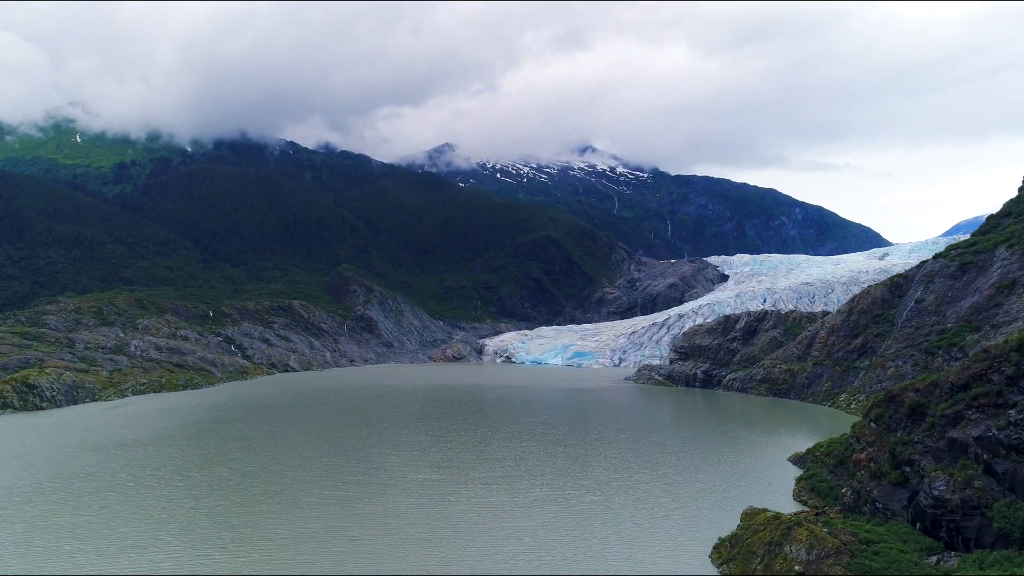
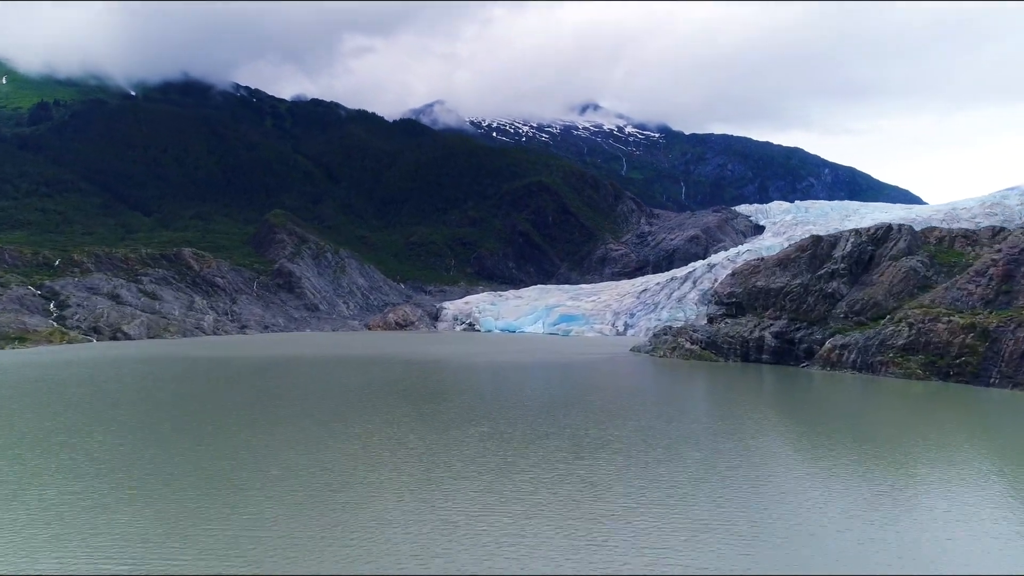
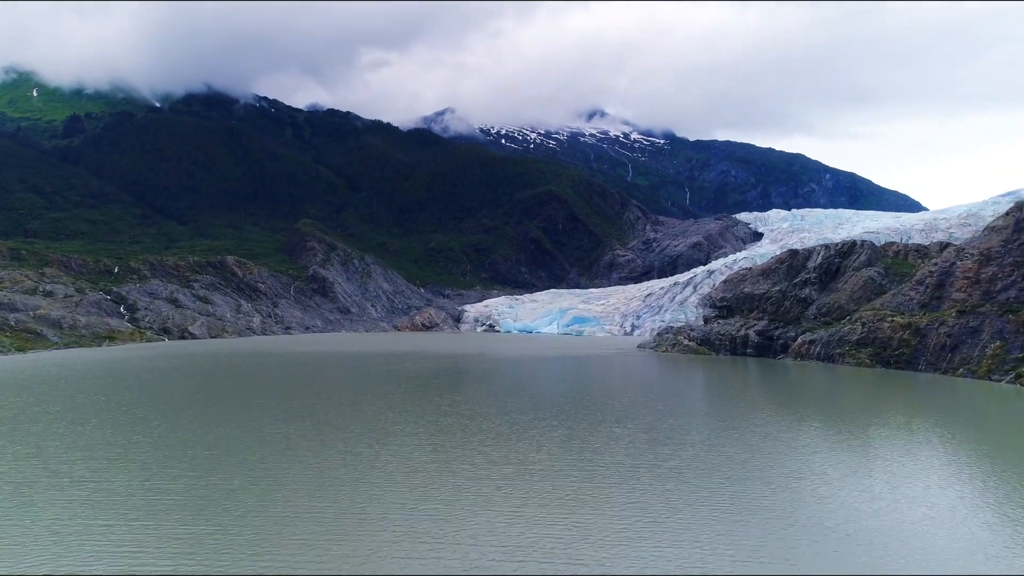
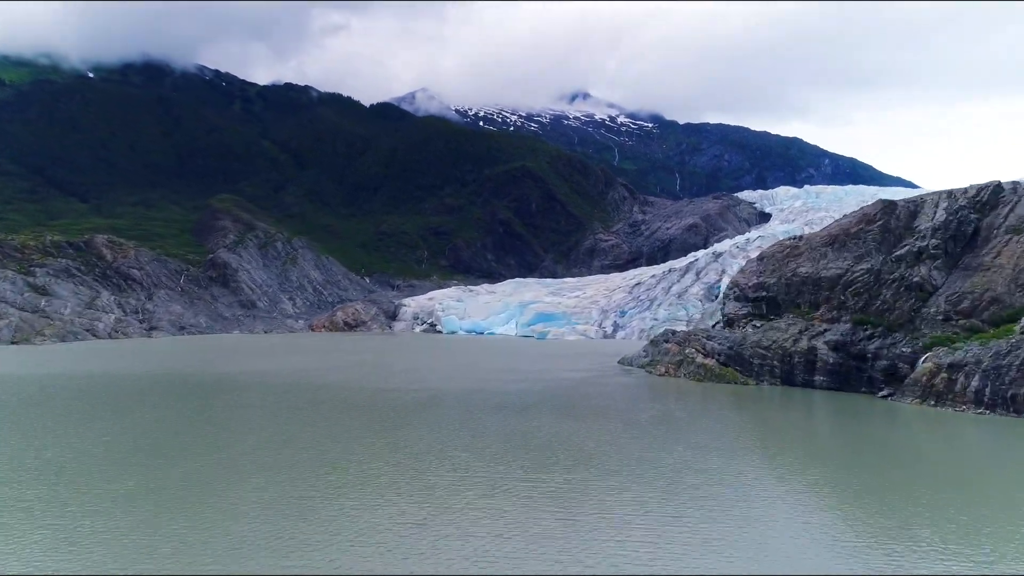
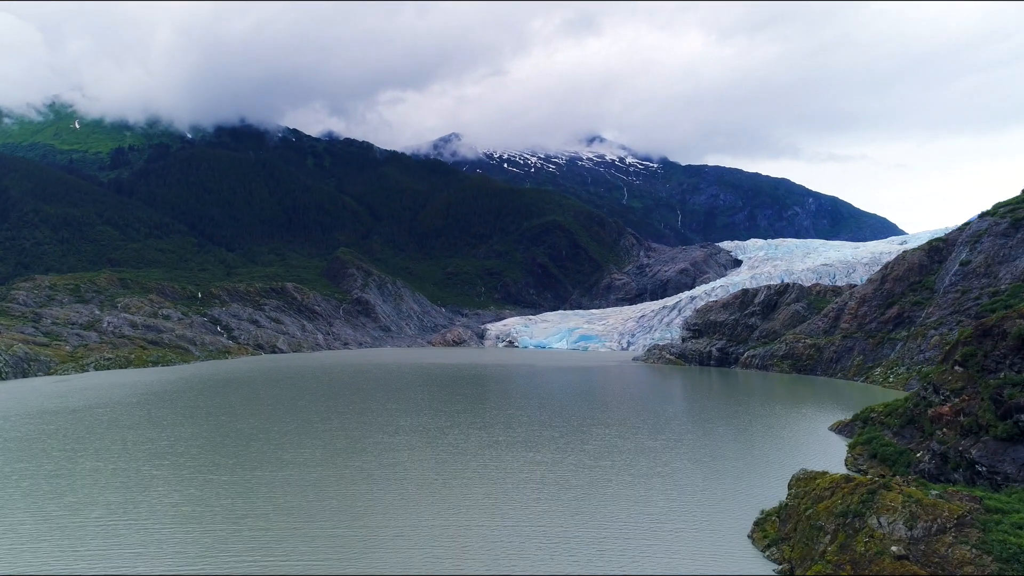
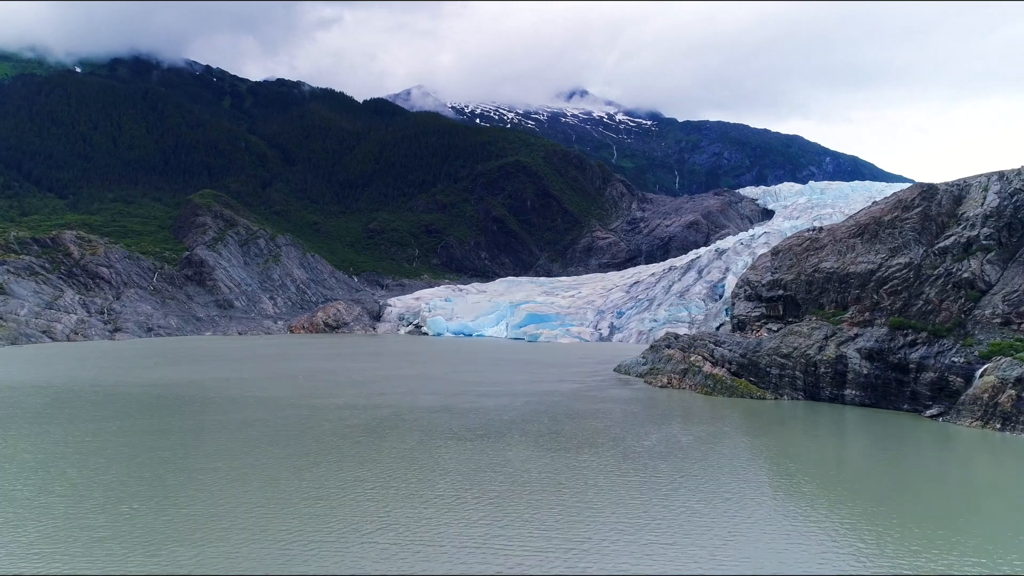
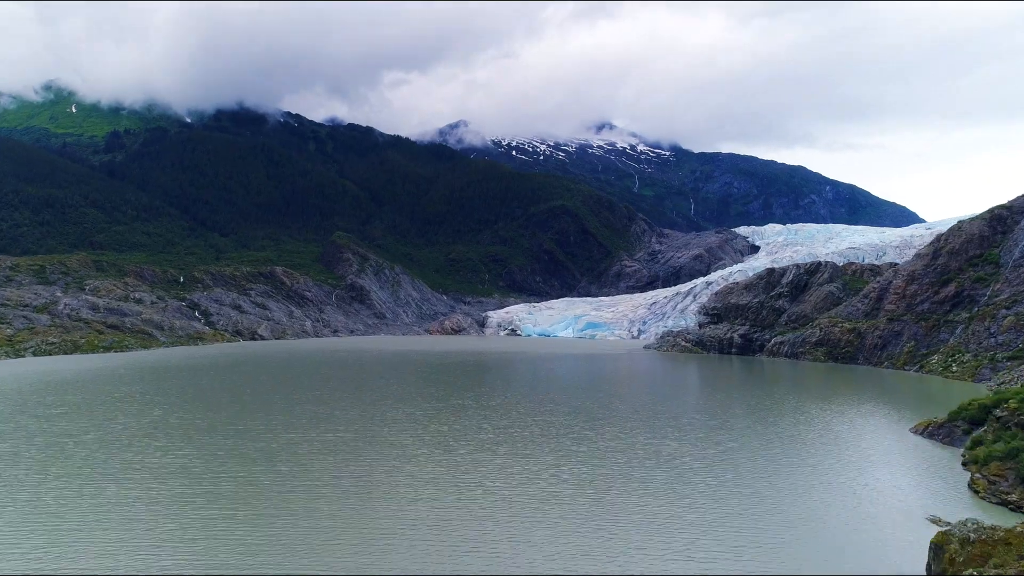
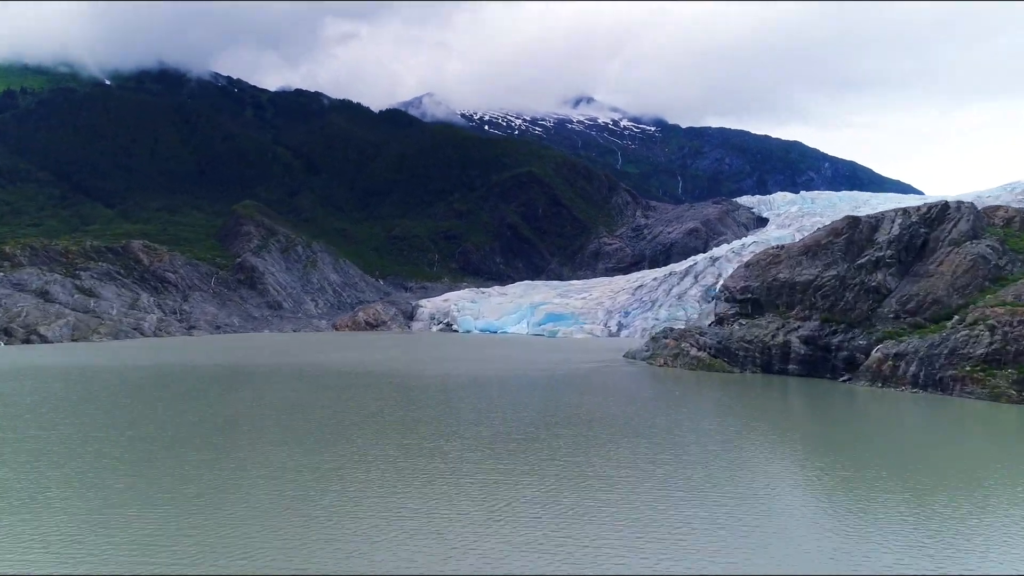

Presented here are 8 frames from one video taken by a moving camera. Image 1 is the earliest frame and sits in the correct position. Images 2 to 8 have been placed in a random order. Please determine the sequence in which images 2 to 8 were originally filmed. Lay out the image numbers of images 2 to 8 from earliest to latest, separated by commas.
5, 7, 3, 2, 8, 4, 6
